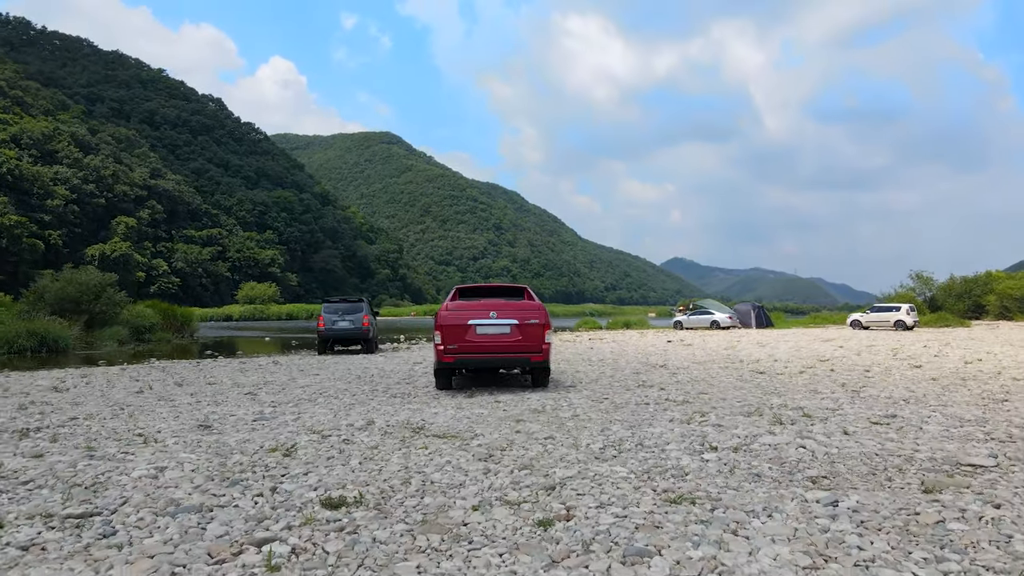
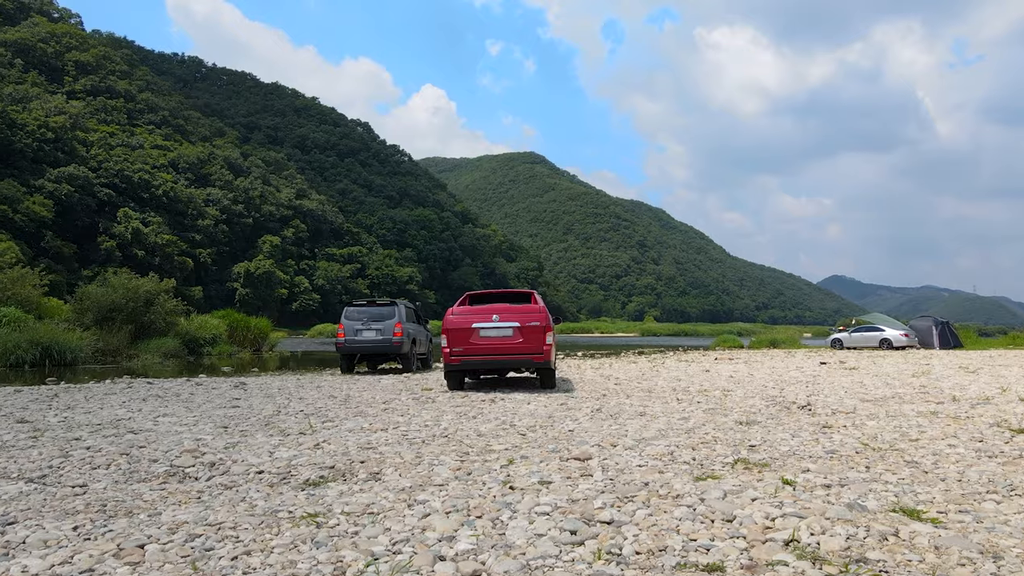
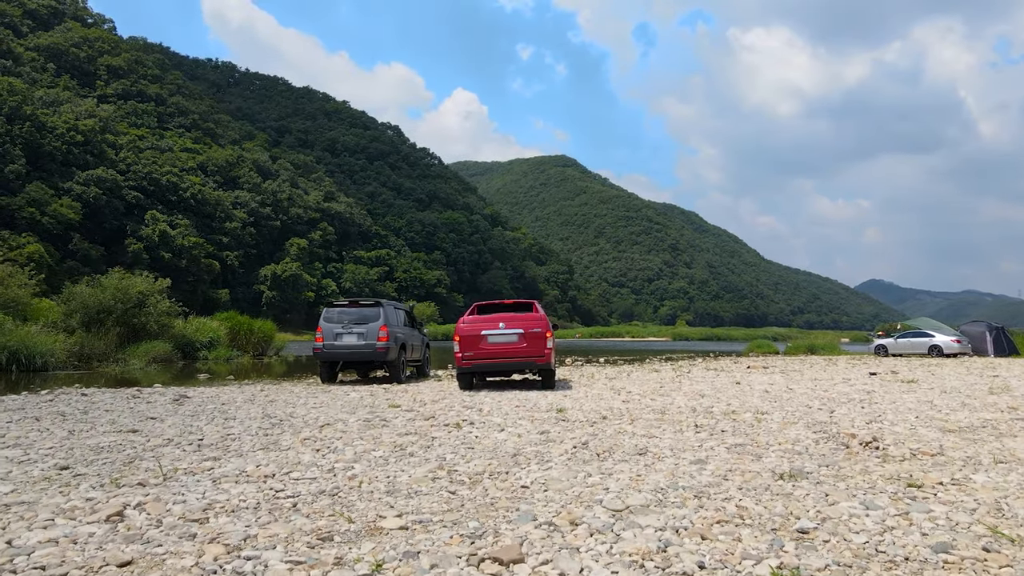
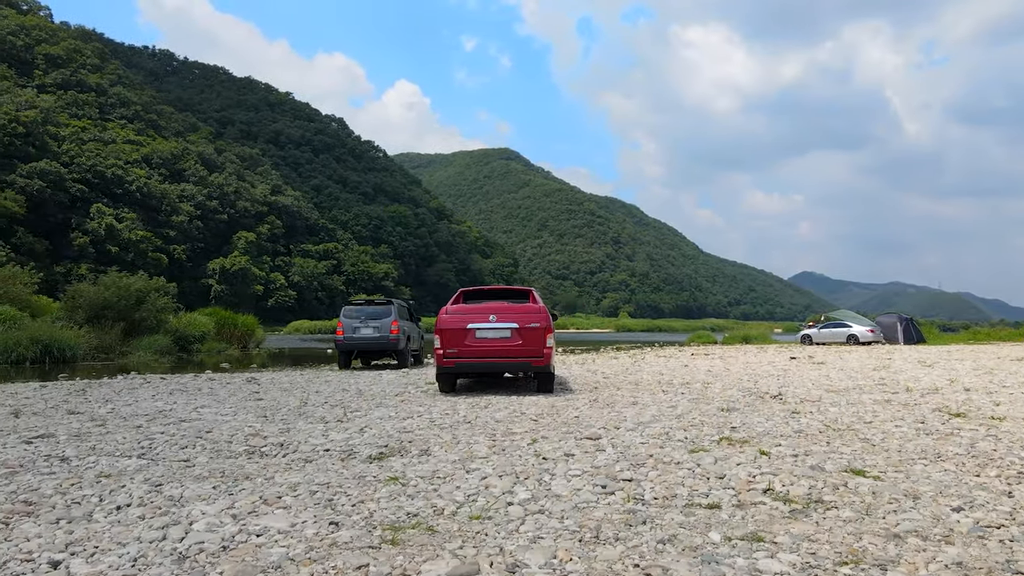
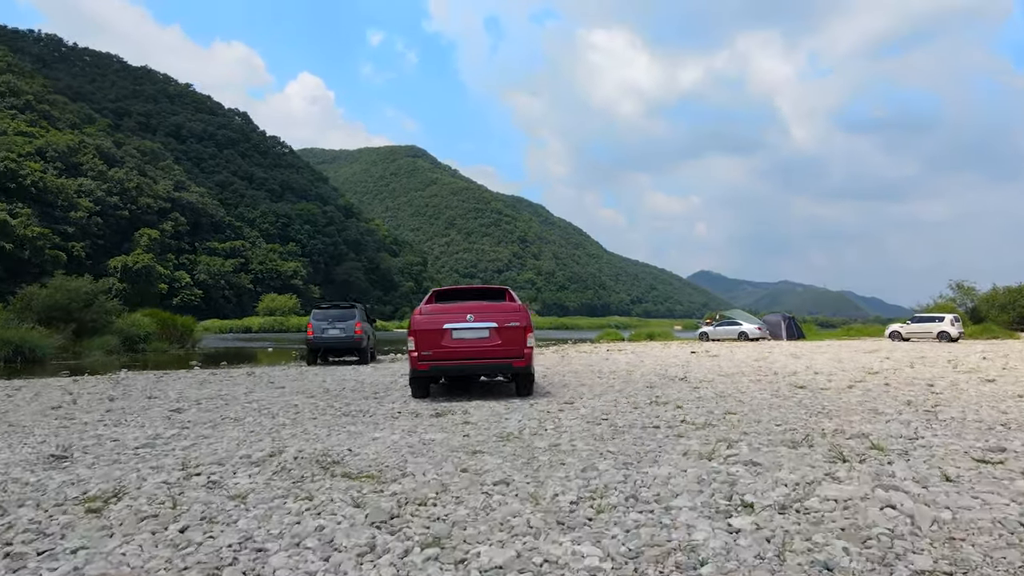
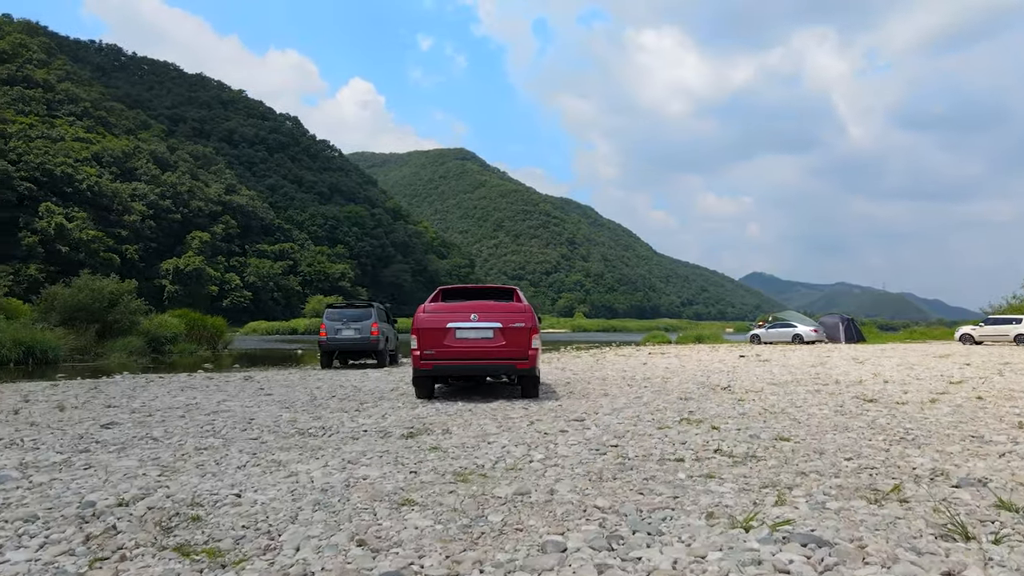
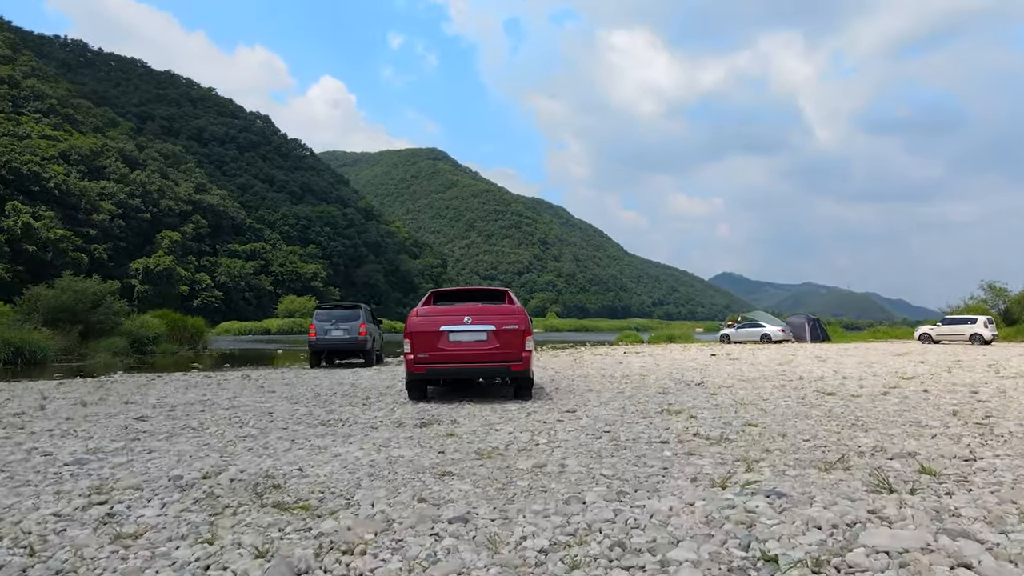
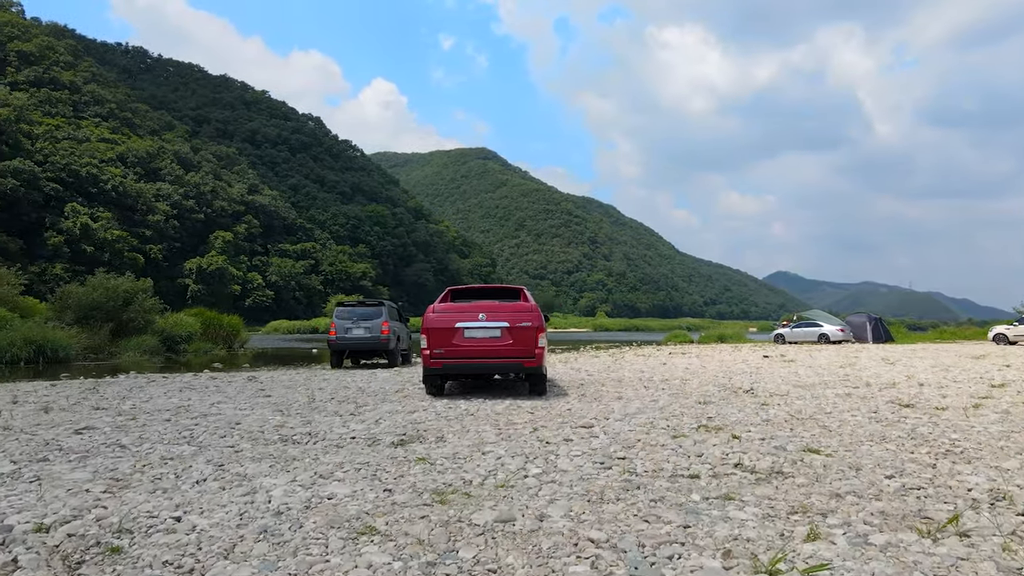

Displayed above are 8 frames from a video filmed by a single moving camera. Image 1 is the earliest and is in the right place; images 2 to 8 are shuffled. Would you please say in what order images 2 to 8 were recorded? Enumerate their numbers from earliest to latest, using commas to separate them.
5, 7, 6, 8, 4, 2, 3
